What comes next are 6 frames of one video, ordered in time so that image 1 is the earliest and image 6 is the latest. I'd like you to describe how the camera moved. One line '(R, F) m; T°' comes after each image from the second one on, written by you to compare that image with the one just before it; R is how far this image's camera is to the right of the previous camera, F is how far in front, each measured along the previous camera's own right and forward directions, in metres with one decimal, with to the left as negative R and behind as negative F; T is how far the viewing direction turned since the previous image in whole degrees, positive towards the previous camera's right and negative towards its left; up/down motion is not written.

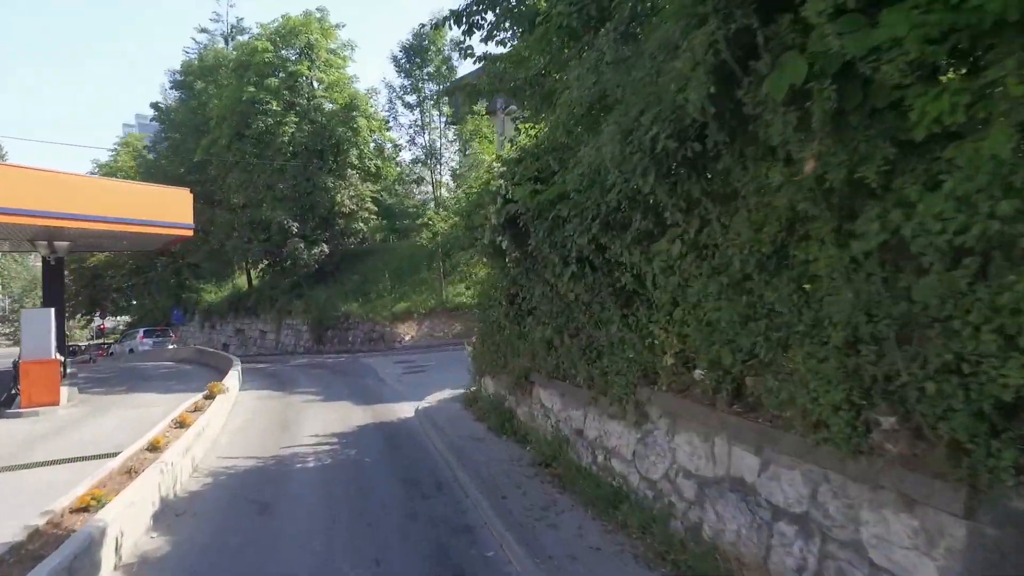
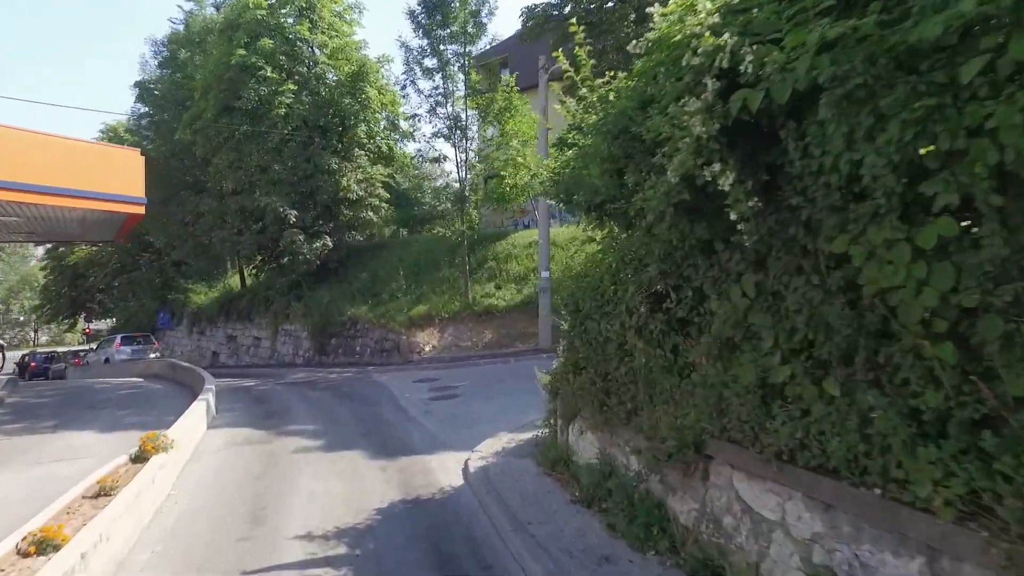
(-1.1, +4.4) m; 0°
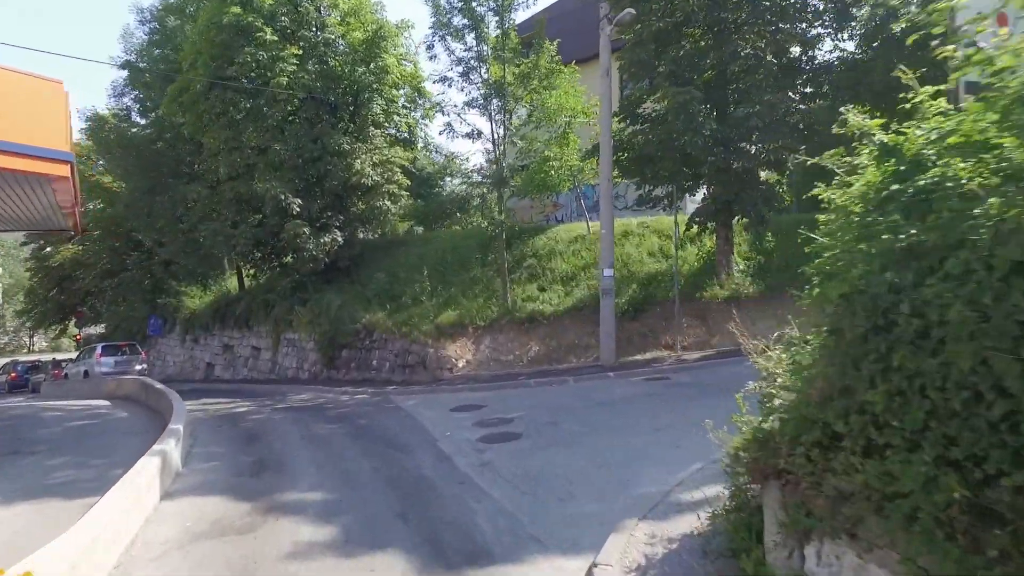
(-1.0, +3.8) m; -1°
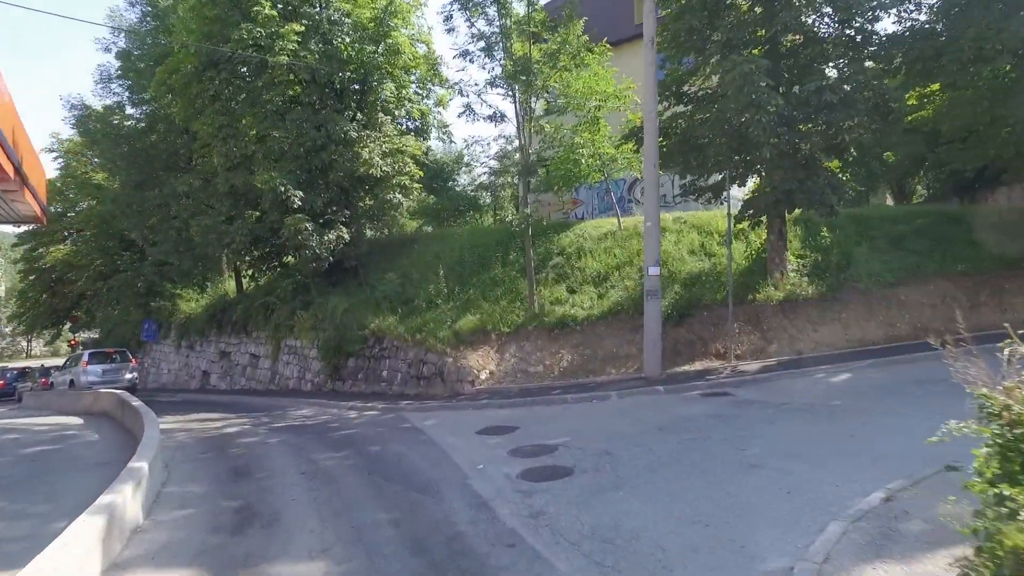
(-0.5, +2.0) m; 0°
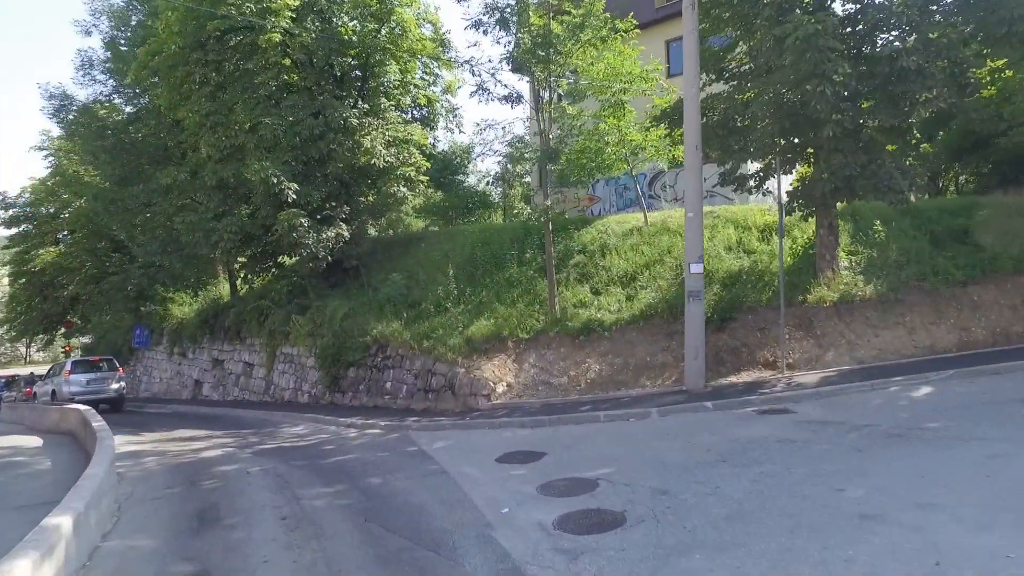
(-0.2, +1.8) m; 0°
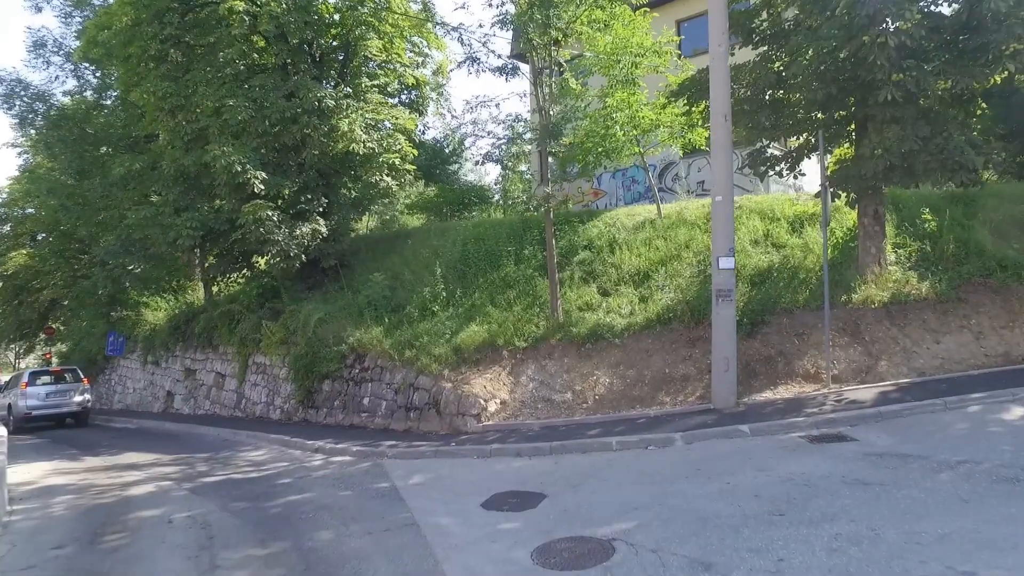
(+0.2, +2.0) m; 0°
